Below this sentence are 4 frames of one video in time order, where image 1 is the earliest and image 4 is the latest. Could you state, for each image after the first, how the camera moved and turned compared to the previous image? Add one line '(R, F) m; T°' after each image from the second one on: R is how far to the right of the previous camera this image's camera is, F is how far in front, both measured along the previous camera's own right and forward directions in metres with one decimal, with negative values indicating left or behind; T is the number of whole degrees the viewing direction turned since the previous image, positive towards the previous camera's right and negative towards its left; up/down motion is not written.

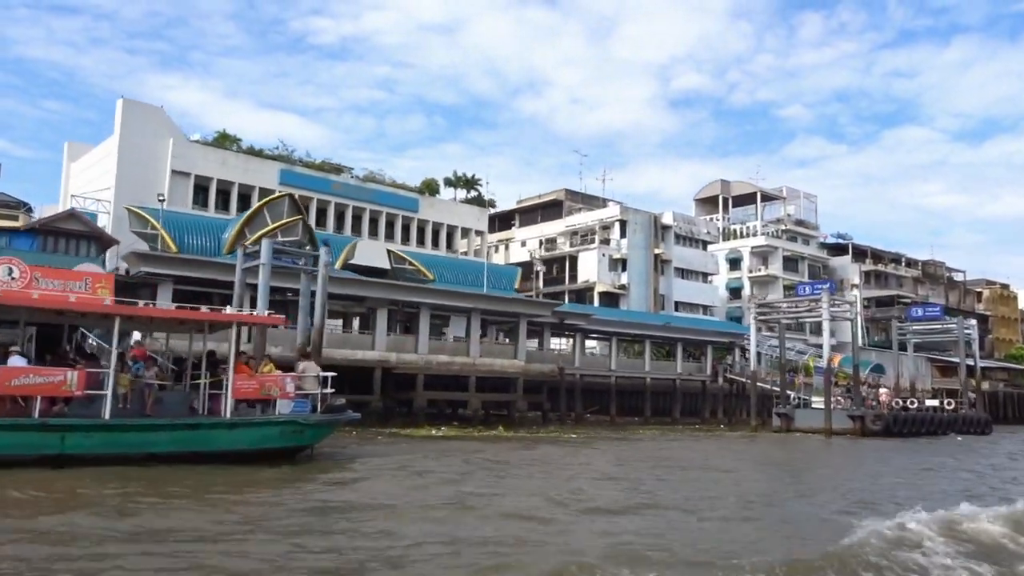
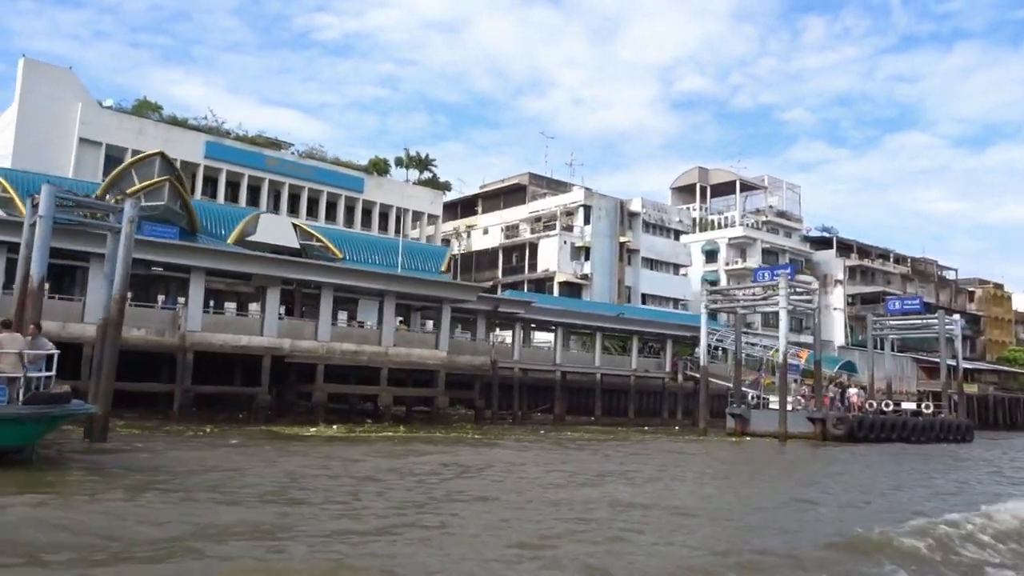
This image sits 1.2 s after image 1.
(+3.0, +4.0) m; 0°
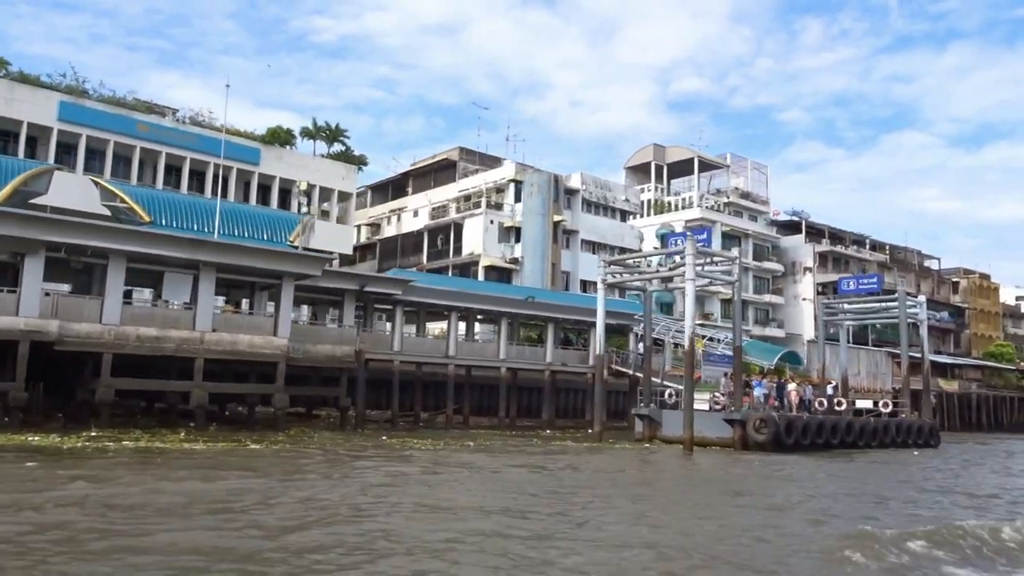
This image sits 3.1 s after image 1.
(+4.4, +6.0) m; 0°
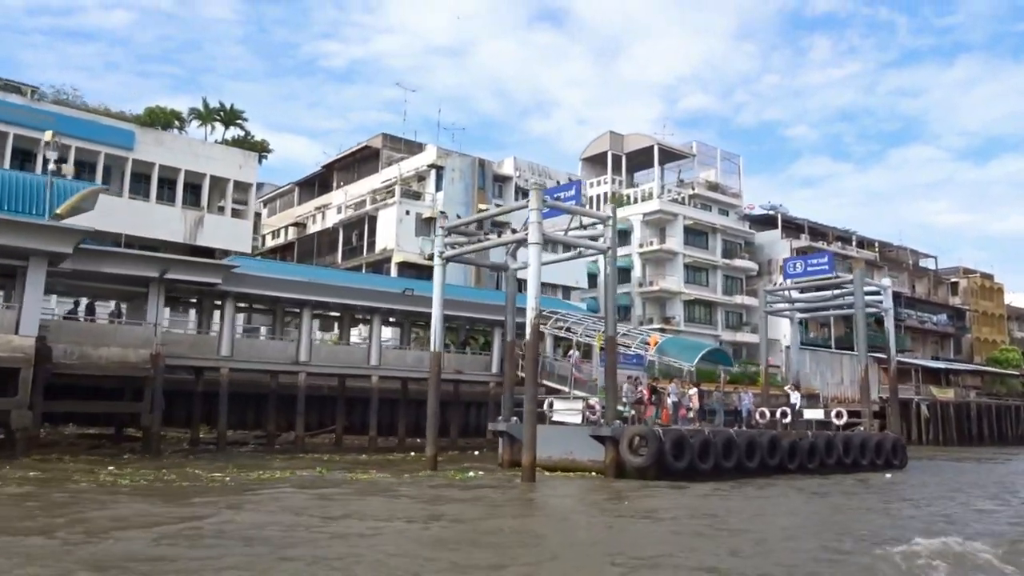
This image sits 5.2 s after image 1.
(+4.6, +6.3) m; -1°
